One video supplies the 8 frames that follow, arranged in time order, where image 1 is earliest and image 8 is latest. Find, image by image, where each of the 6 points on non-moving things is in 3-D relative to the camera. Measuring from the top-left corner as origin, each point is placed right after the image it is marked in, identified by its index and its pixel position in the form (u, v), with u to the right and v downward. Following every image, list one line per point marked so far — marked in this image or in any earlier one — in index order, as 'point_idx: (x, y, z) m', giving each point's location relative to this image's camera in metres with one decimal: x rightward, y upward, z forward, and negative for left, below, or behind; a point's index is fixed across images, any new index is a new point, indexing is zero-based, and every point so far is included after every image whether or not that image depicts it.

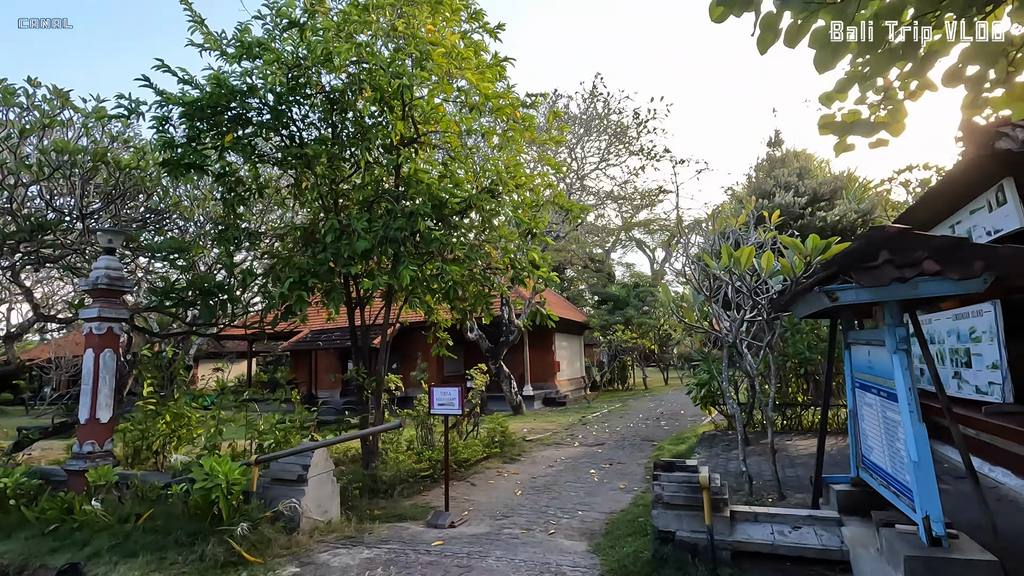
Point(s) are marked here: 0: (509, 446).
0: (-0.1, -2.7, +9.2) m
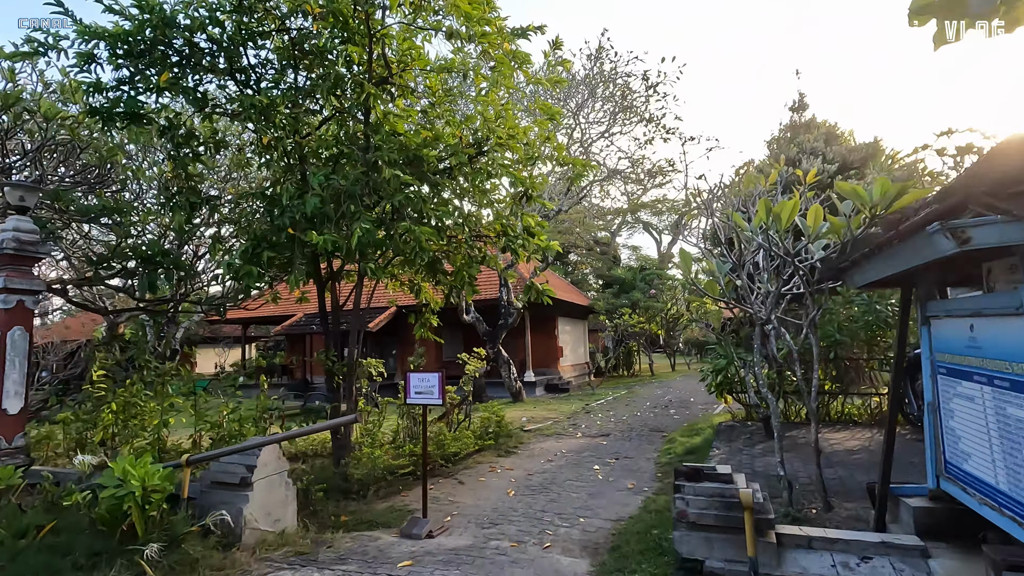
0: (-0.1, -2.4, +8.4) m
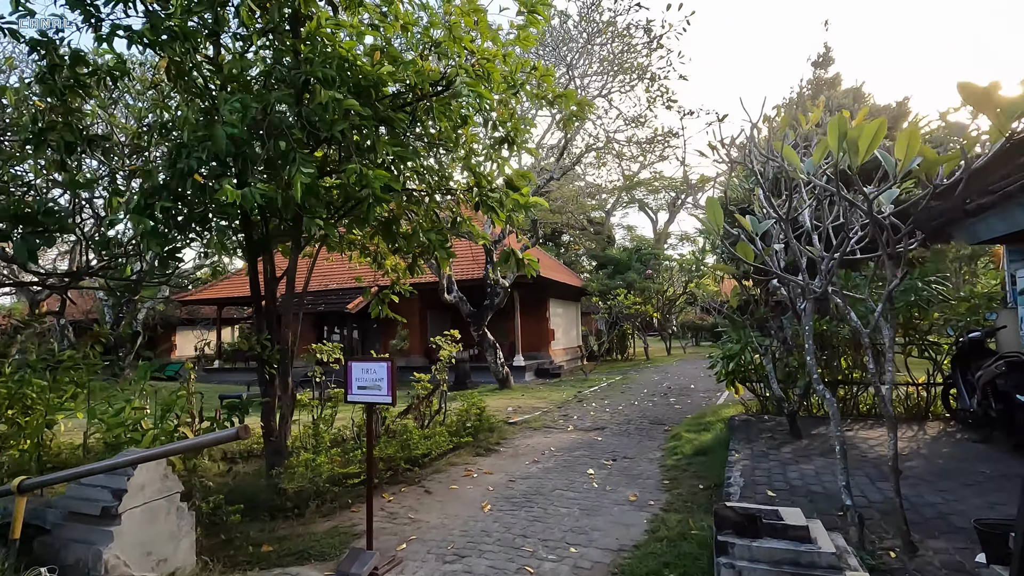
0: (-0.4, -2.0, +7.3) m
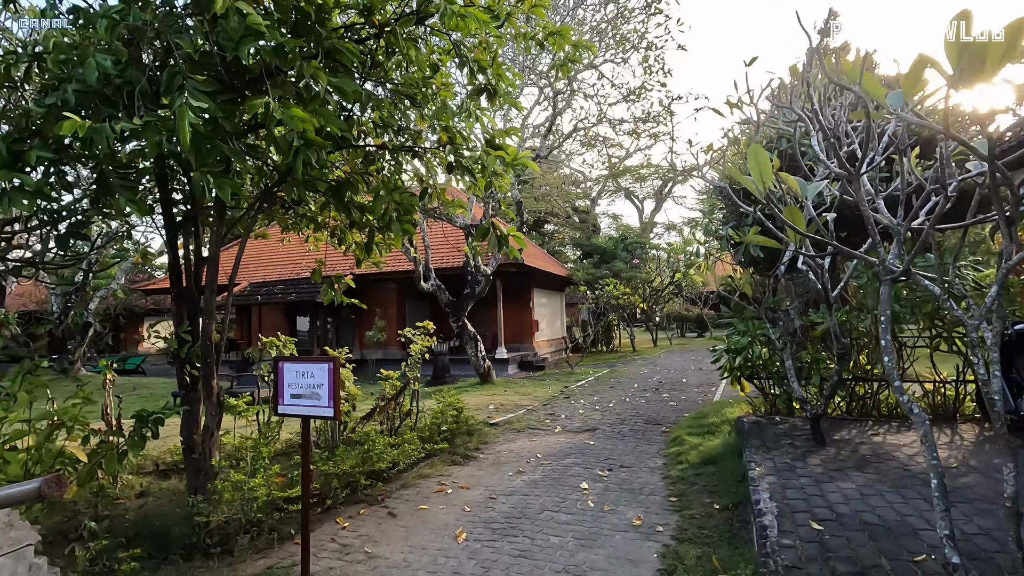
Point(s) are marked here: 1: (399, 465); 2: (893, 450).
0: (-0.6, -1.8, +6.5) m
1: (-1.1, -1.7, +5.2) m
2: (+3.4, -1.4, +4.8) m
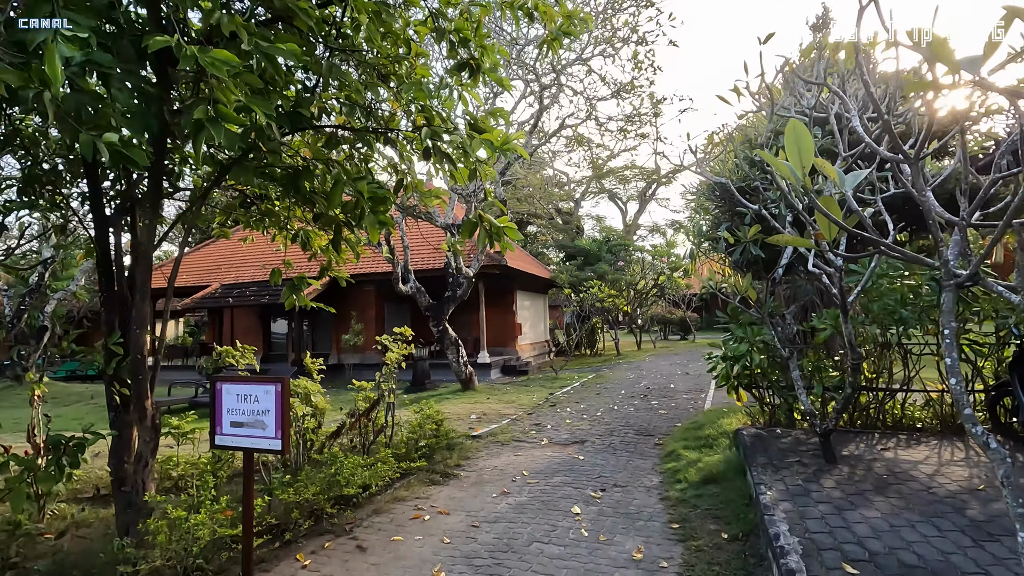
0: (-0.8, -1.8, +6.0) m
1: (-1.2, -1.8, +4.7) m
2: (+3.3, -1.5, +4.4) m
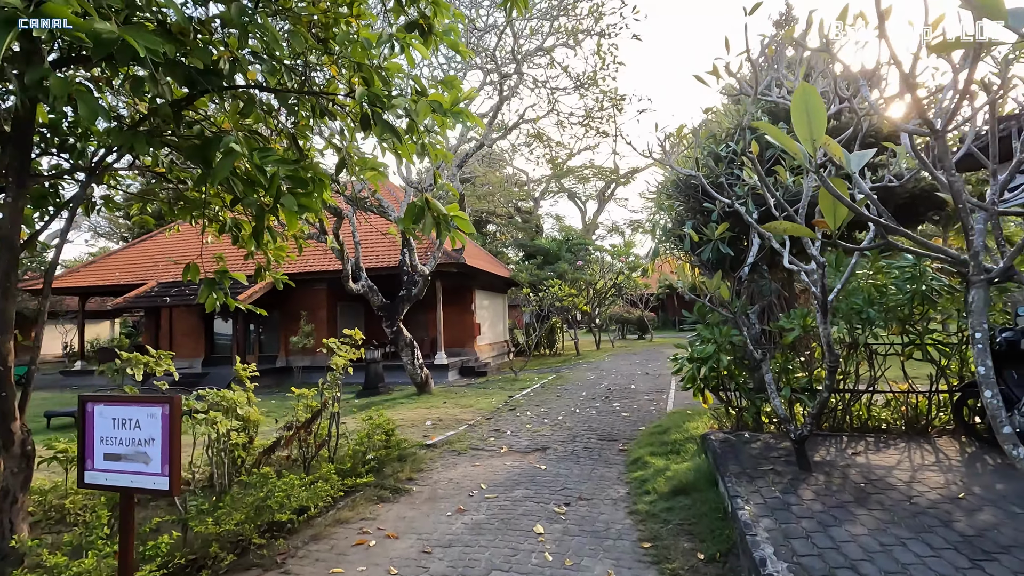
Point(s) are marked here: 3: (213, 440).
0: (-1.2, -1.8, +5.5) m
1: (-1.6, -1.7, +4.2) m
2: (+2.9, -1.5, +4.2) m
3: (-2.3, -1.2, +4.1) m
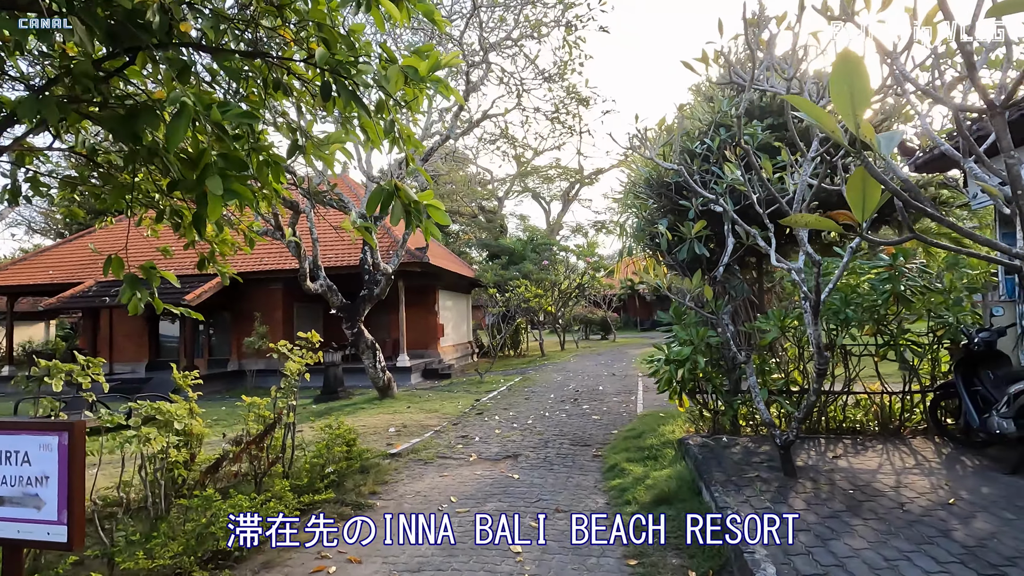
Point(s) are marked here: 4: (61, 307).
0: (-1.5, -1.8, +5.1) m
1: (-1.8, -1.7, +3.8) m
2: (+2.7, -1.5, +4.1) m
3: (-2.5, -1.2, +3.6) m
4: (-9.8, -0.4, +11.6) m
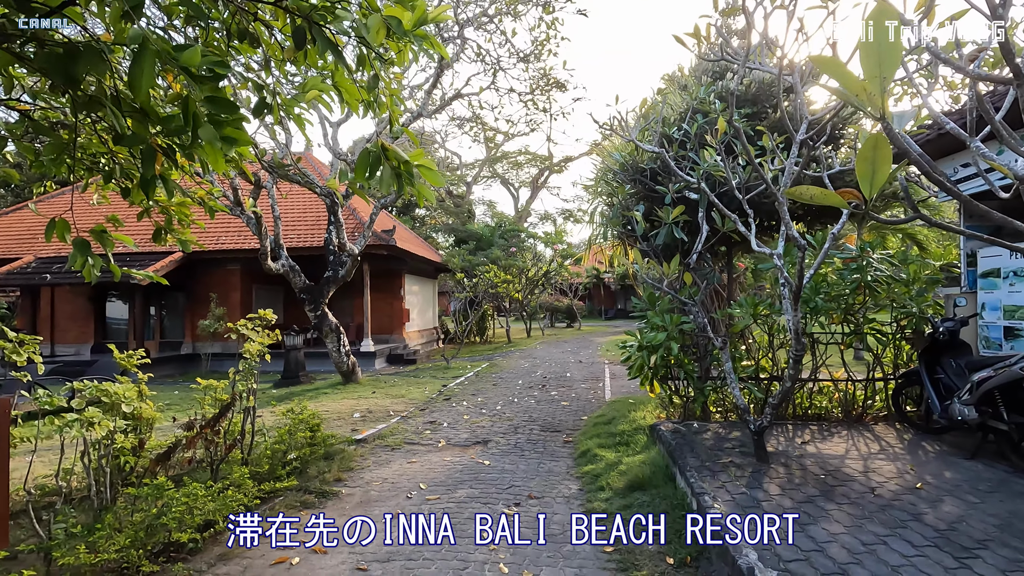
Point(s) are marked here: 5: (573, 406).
0: (-1.8, -1.6, +4.9) m
1: (-1.9, -1.6, +3.5) m
2: (+2.5, -1.4, +4.2) m
3: (-2.6, -1.0, +3.3) m
4: (-10.5, +0.1, +10.8) m
5: (+0.9, -1.8, +8.0) m
